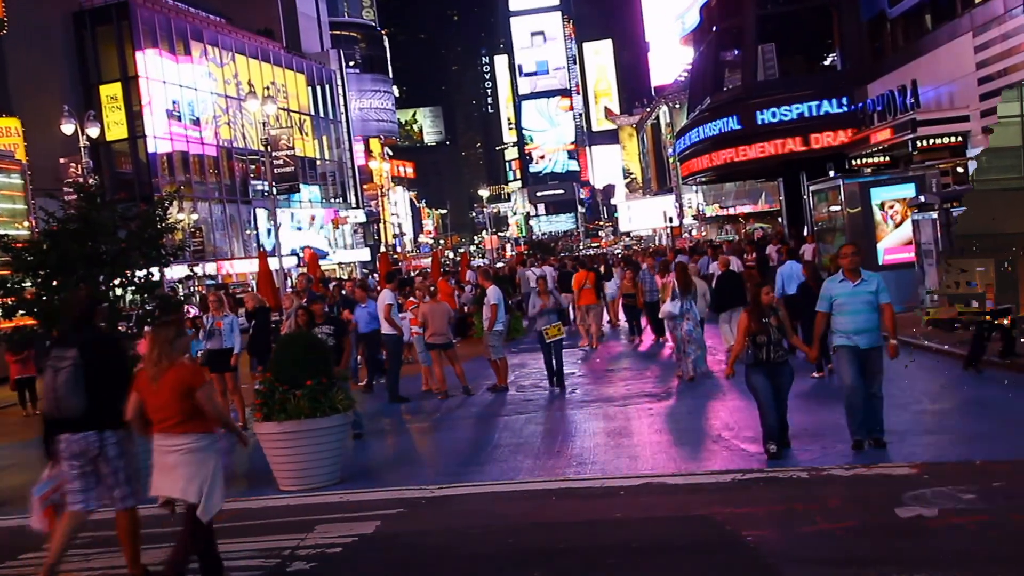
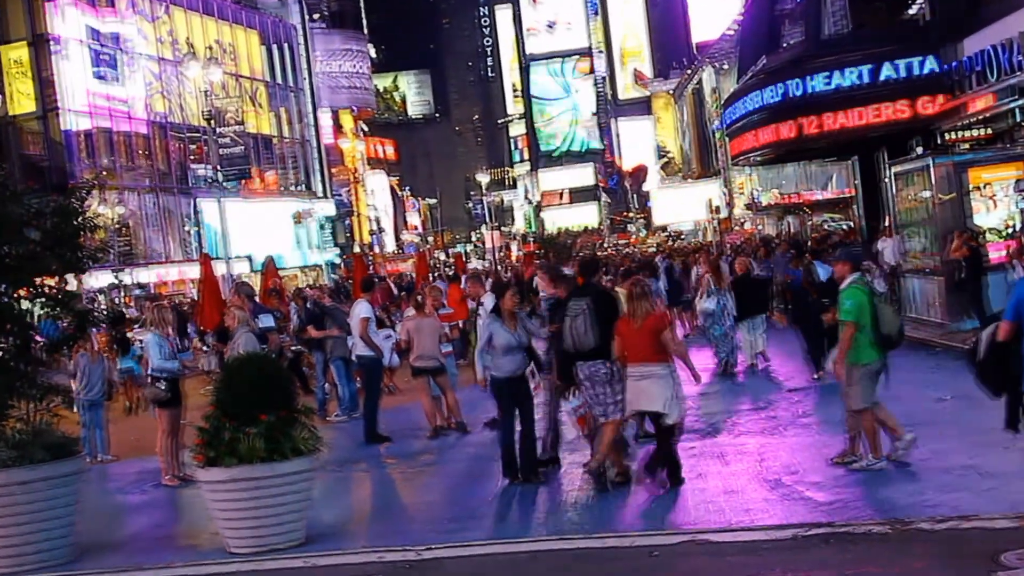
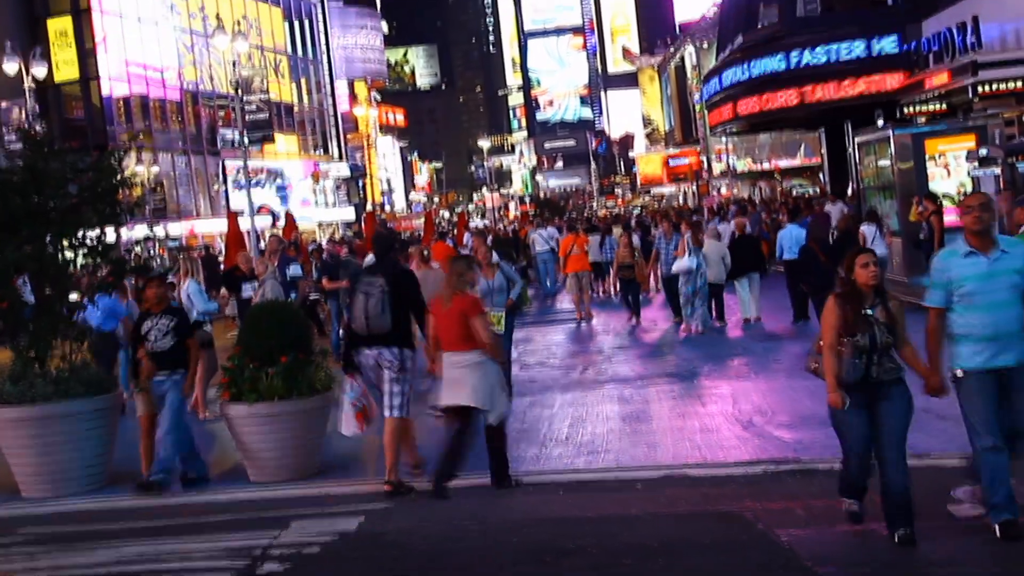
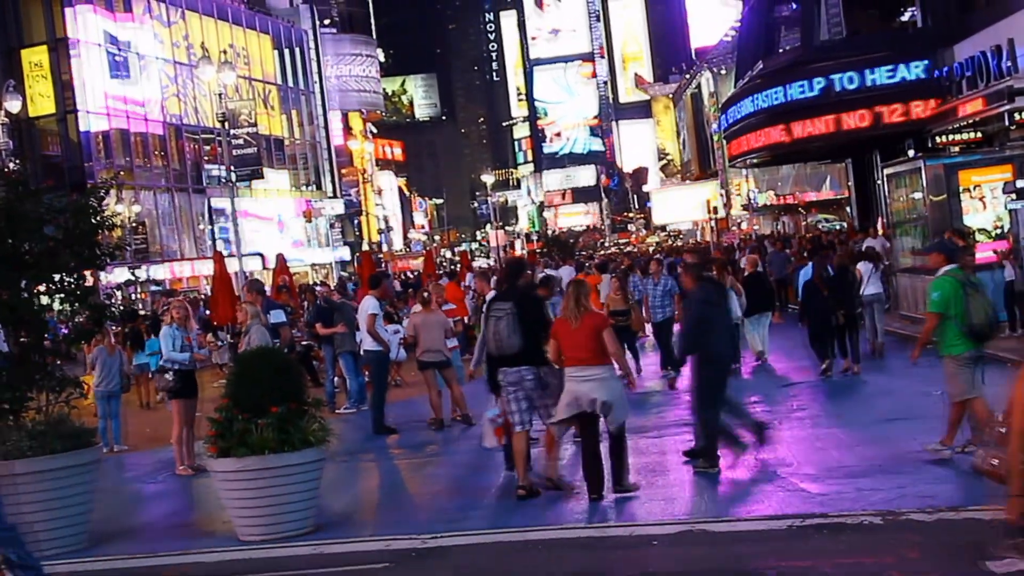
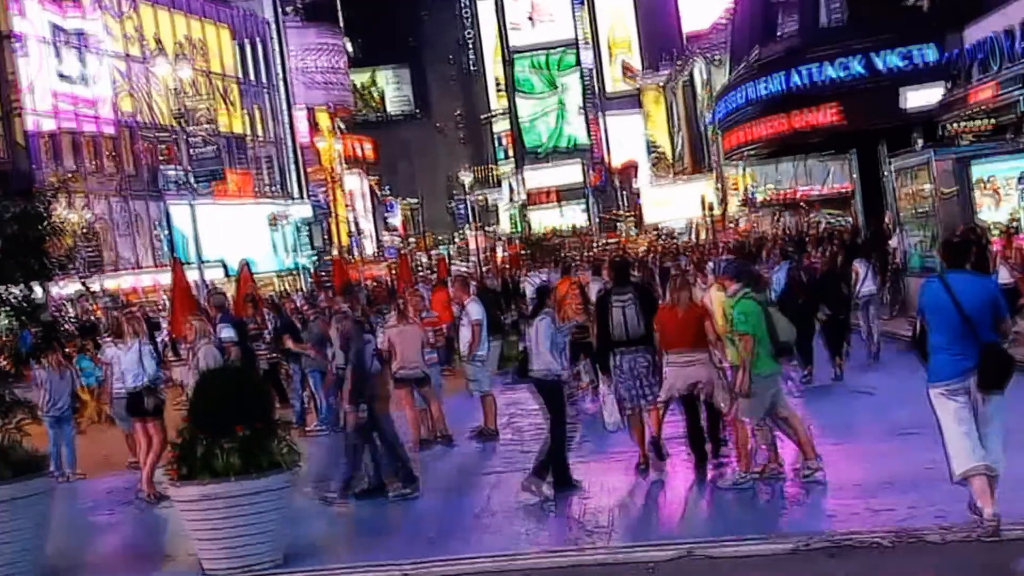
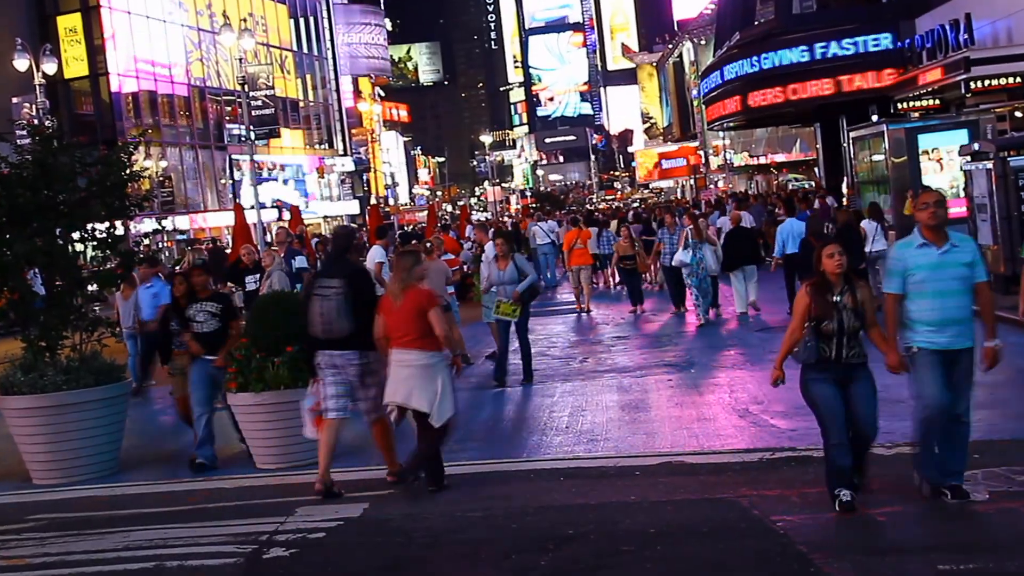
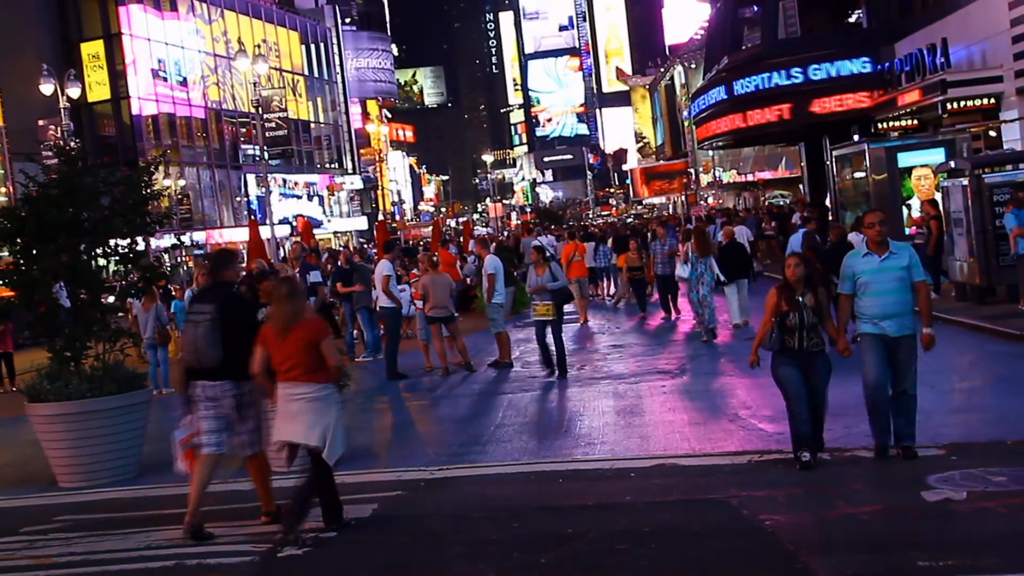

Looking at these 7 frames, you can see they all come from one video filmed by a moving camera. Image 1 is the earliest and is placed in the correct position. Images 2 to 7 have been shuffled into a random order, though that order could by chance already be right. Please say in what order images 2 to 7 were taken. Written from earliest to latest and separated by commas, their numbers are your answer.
7, 6, 3, 4, 2, 5
